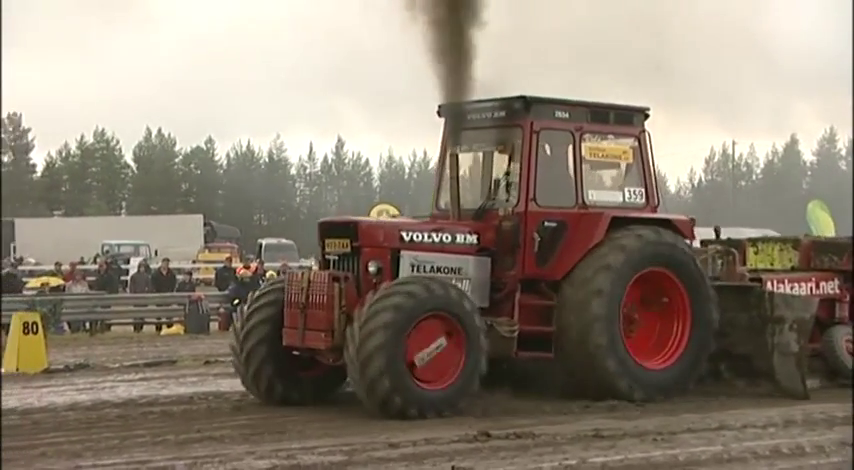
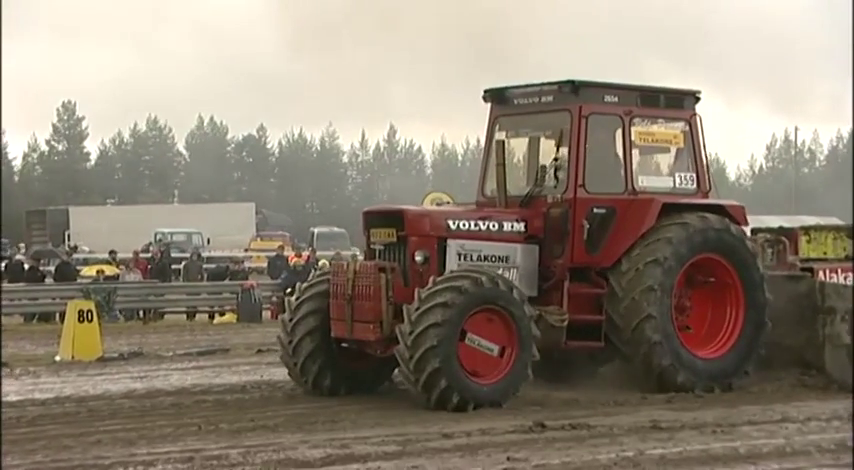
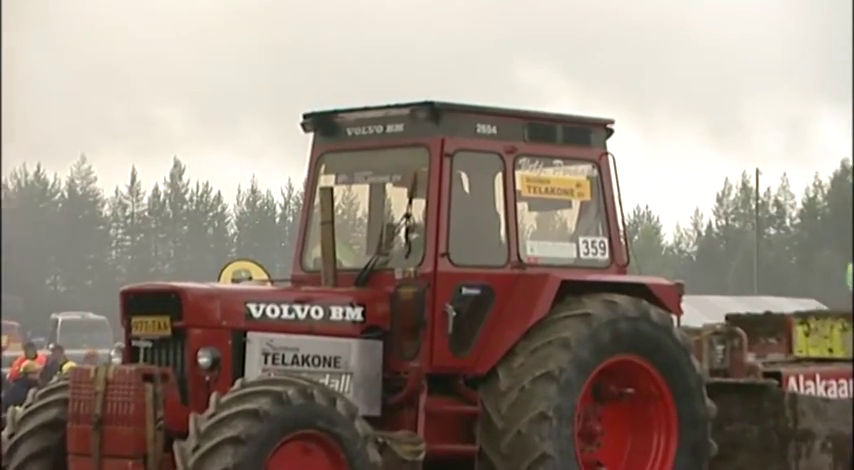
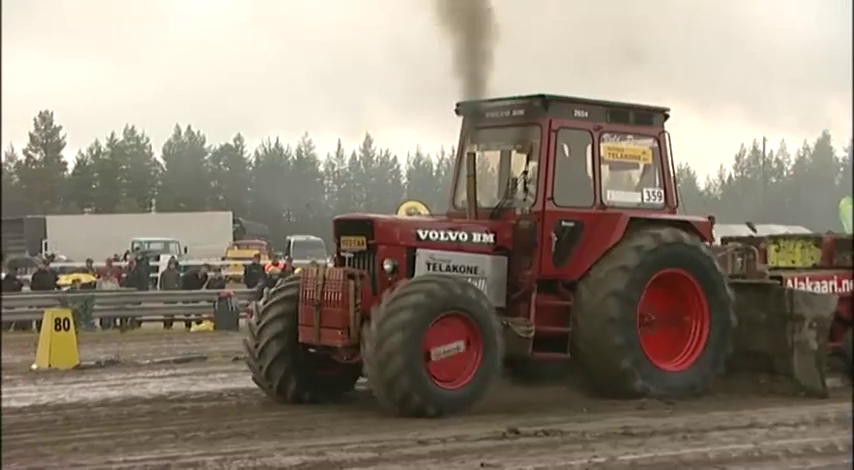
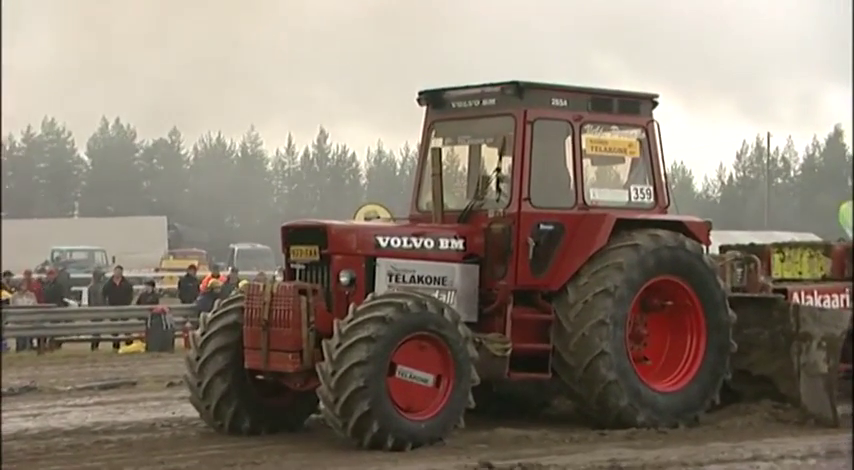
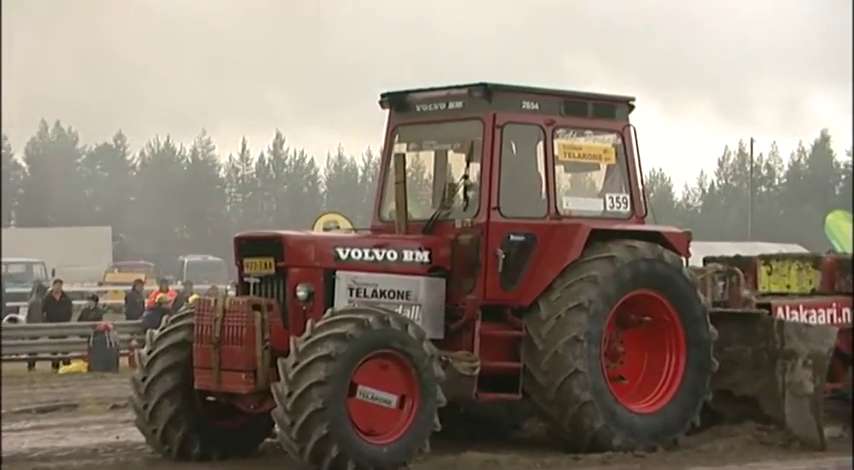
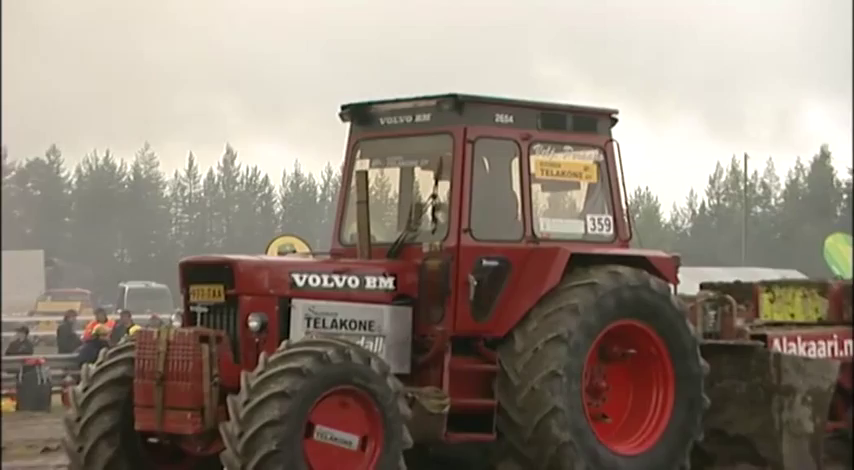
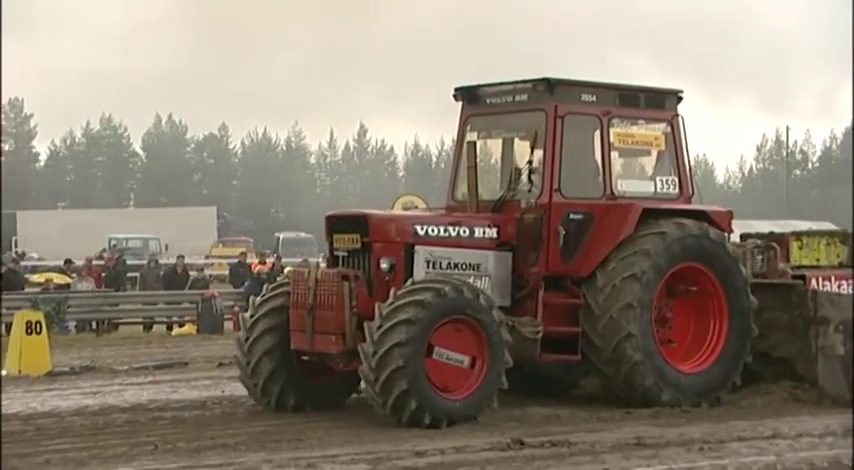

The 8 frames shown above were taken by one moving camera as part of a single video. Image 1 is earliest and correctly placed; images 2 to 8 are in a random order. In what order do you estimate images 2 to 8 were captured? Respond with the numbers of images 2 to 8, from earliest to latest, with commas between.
4, 2, 8, 5, 6, 7, 3
